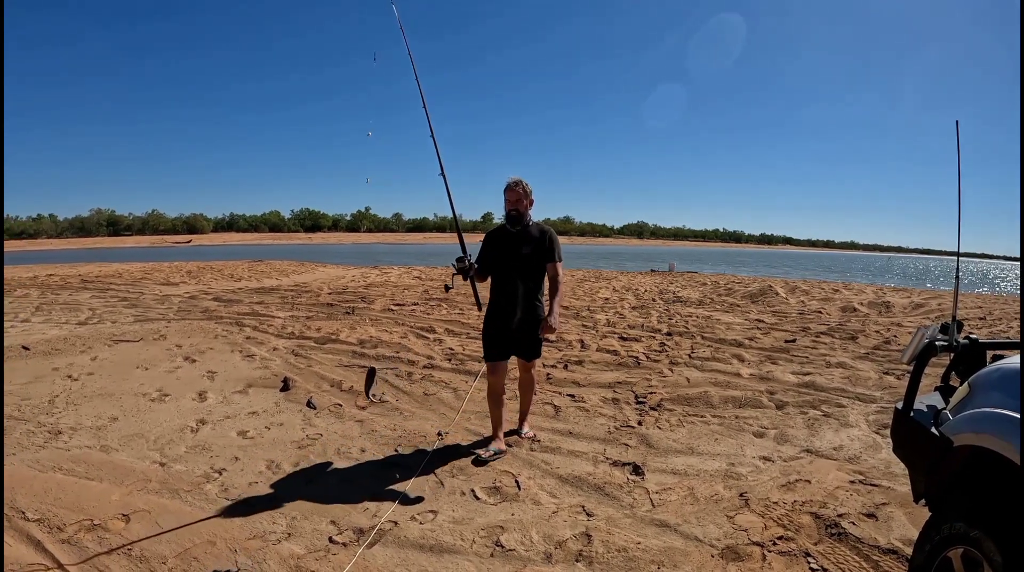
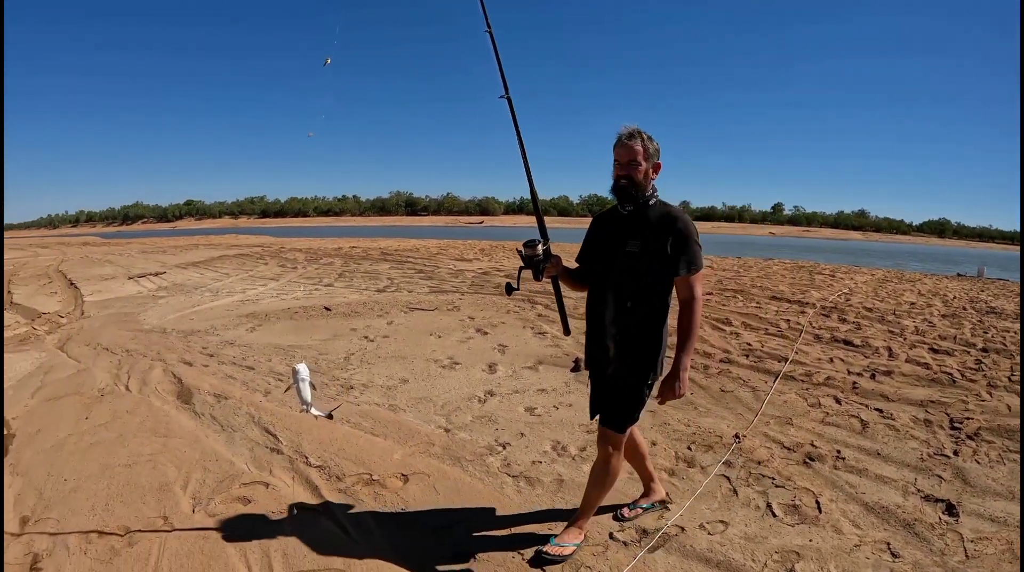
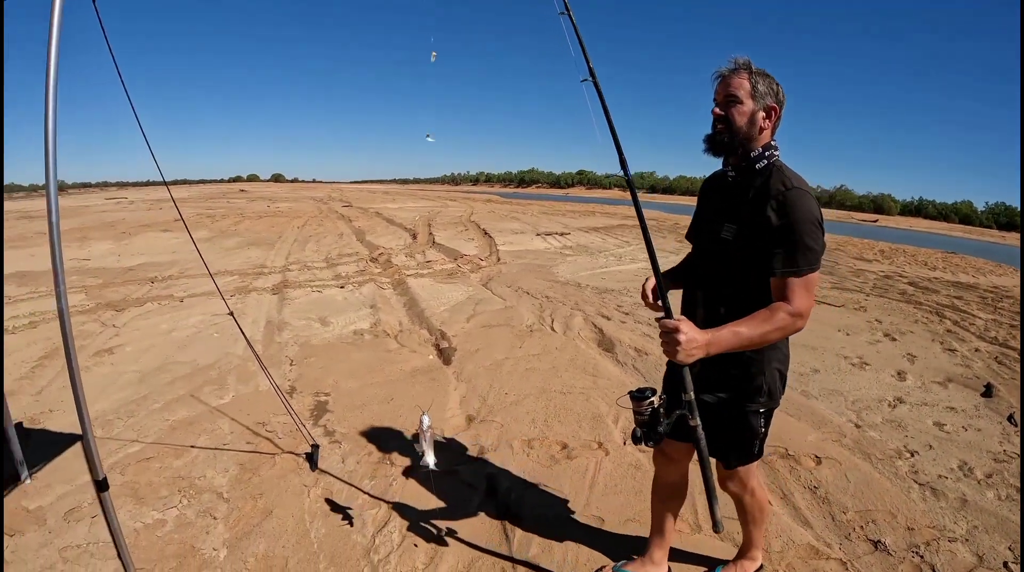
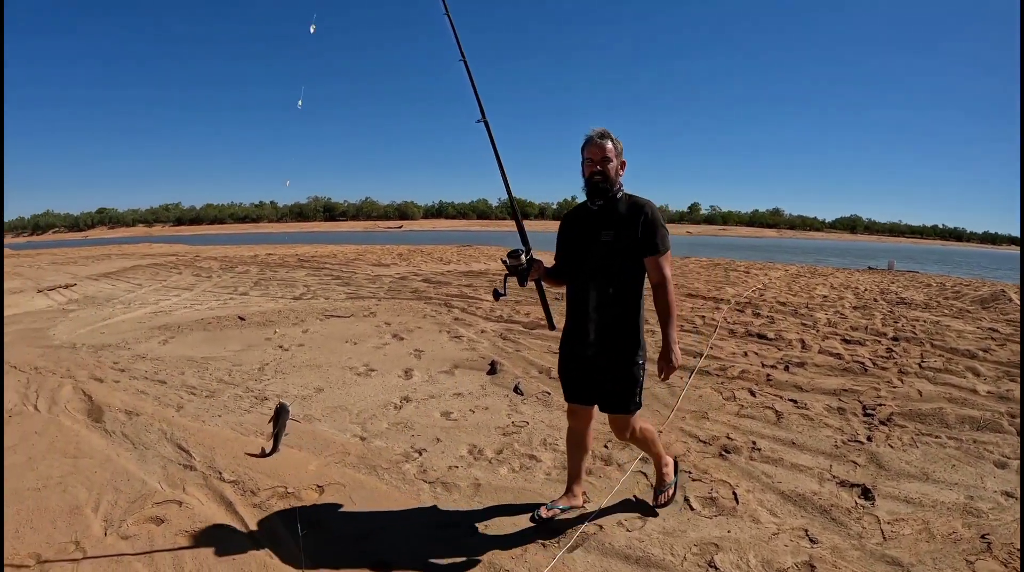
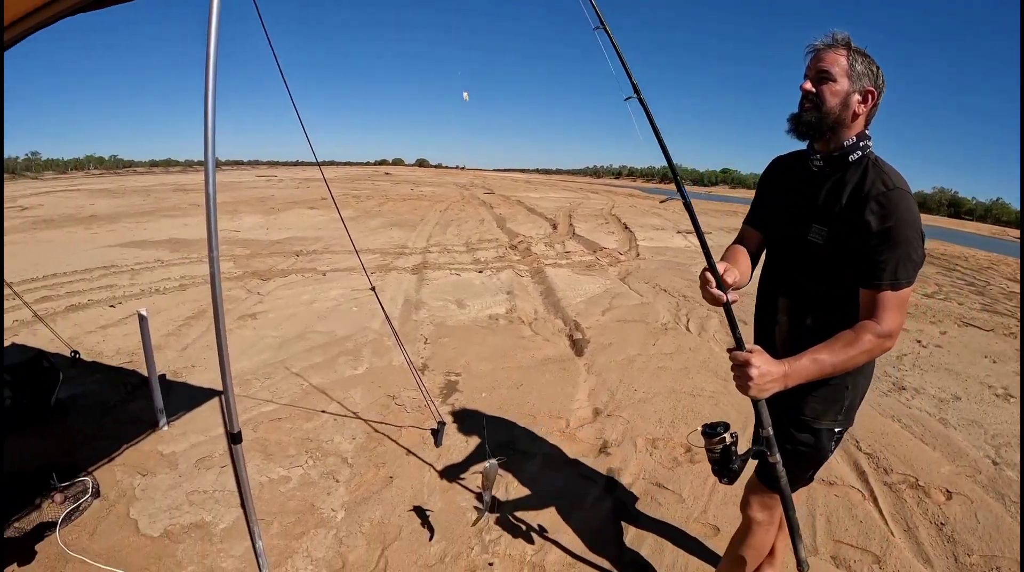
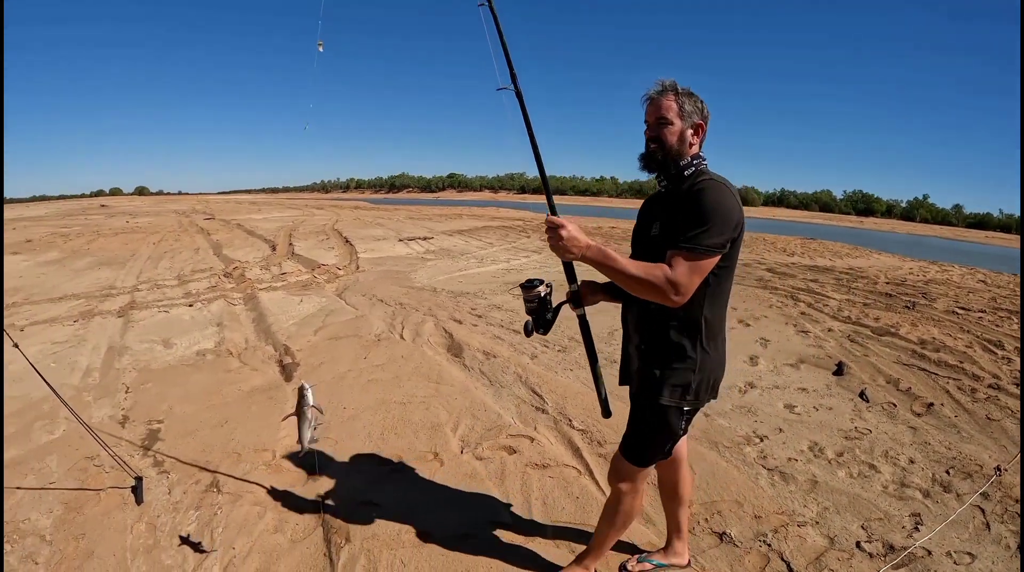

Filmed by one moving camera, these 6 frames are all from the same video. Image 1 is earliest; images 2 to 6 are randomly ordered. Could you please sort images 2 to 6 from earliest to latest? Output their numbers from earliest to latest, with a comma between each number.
4, 2, 6, 3, 5
